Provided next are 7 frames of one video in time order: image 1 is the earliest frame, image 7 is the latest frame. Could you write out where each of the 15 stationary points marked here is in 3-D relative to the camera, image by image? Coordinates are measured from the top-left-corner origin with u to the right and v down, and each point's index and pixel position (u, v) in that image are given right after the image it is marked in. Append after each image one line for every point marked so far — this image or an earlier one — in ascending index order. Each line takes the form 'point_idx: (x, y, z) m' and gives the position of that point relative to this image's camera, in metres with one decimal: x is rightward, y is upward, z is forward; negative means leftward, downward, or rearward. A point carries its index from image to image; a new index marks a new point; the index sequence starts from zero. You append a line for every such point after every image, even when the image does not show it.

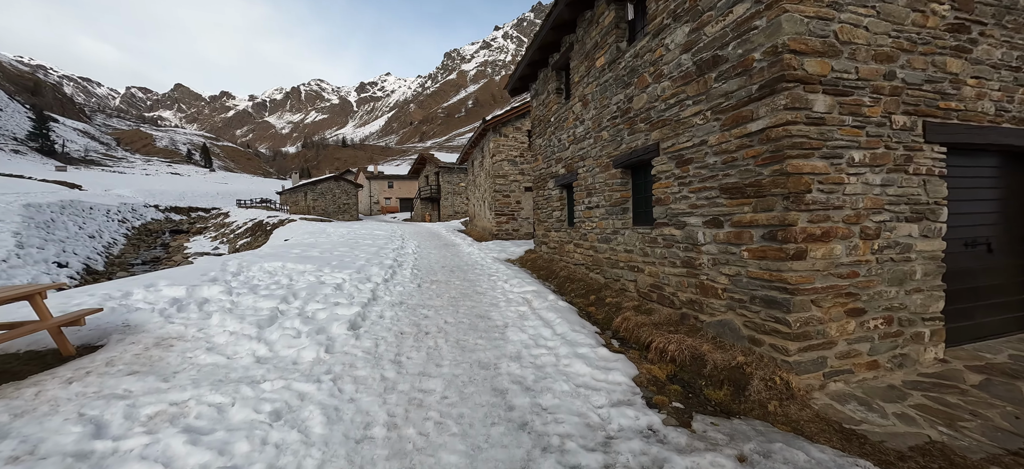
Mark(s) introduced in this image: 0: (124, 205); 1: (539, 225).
0: (-23.6, +1.8, +20.5) m
1: (+0.8, +0.3, +9.3) m
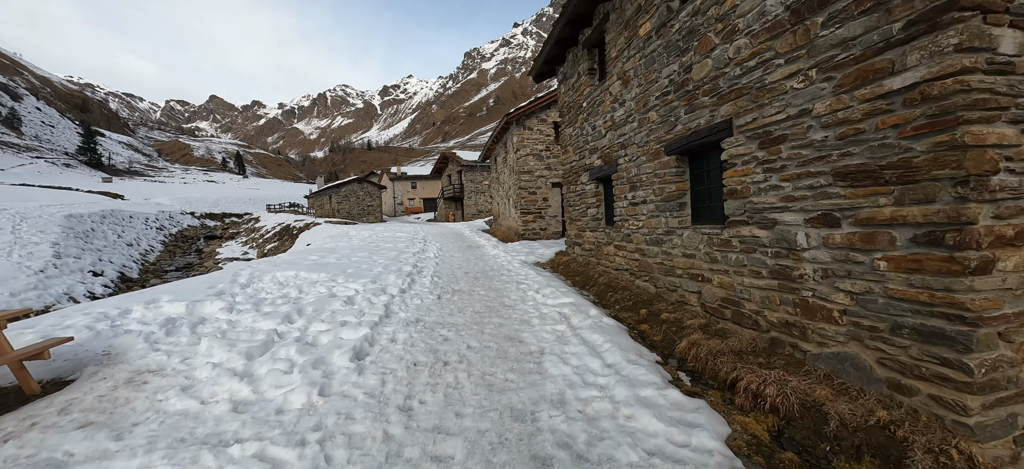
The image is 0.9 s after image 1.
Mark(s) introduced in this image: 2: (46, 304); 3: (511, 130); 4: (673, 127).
0: (-22.1, +1.3, +21.3) m
1: (+1.5, +0.3, +8.4) m
2: (-12.4, -1.8, +8.9) m
3: (0.0, +4.6, +14.5) m
4: (+2.3, +1.6, +4.8) m
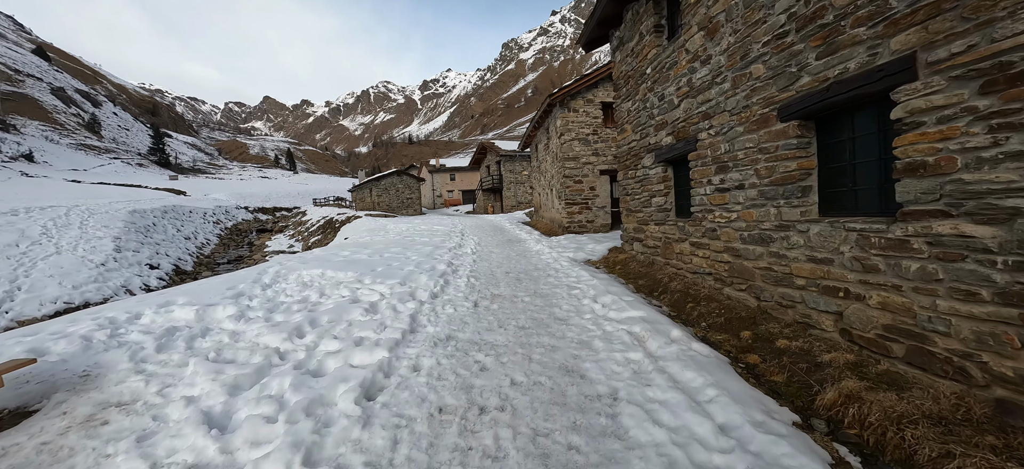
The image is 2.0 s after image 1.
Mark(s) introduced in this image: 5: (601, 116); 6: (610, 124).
0: (-19.5, +1.8, +22.5) m
1: (+2.5, +0.4, +7.2) m
2: (-11.2, -1.7, +9.2) m
3: (+1.7, +4.9, +13.3) m
4: (+2.9, +1.6, +3.4) m
5: (+3.3, +4.5, +12.8) m
6: (+3.7, +4.3, +13.1) m
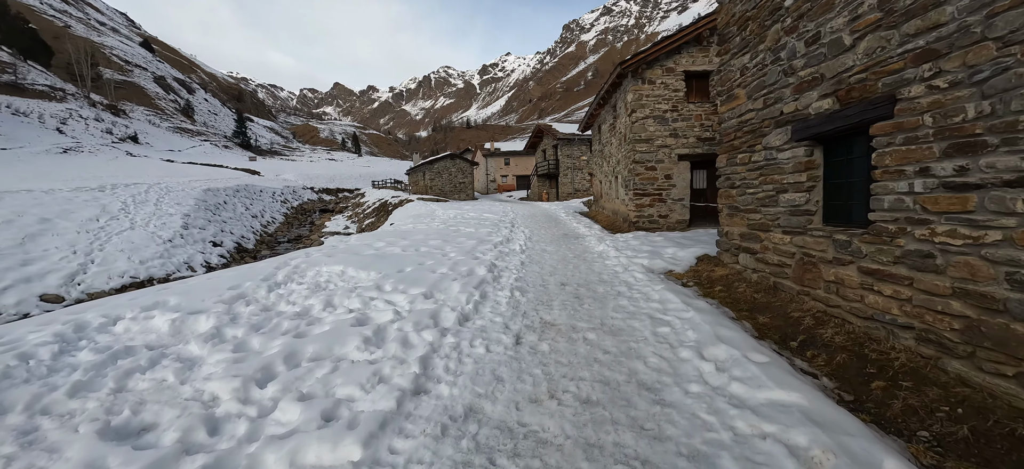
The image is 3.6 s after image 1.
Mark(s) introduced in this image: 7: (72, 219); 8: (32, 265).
0: (-15.7, +3.3, +23.8) m
1: (+3.5, +0.3, +5.2) m
2: (-9.8, -1.1, +9.5) m
3: (+3.8, +5.0, +11.2) m
4: (+3.3, +1.3, +1.4) m
5: (+5.3, +4.6, +10.5) m
6: (+5.8, +4.4, +10.7) m
7: (-13.5, +0.4, +10.1) m
8: (-11.6, -0.8, +8.1) m
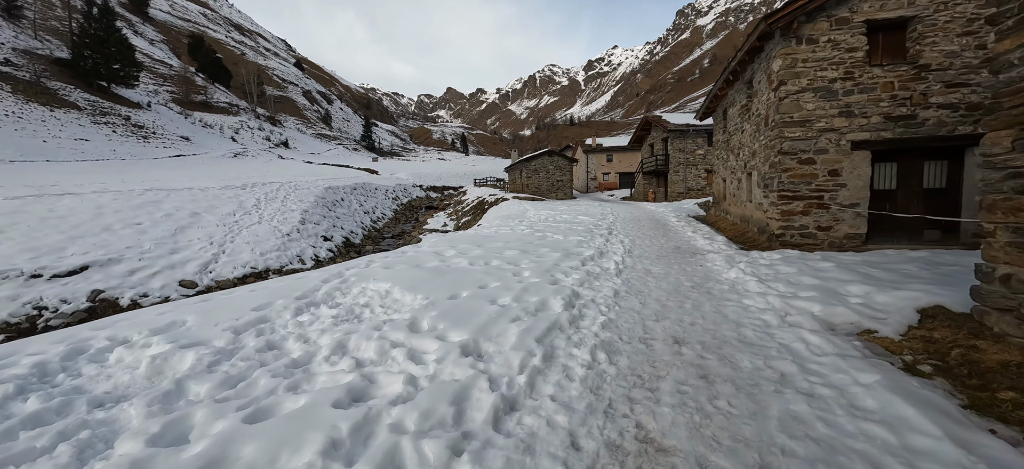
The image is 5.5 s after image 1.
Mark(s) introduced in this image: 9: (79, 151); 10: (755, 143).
0: (-8.8, +3.8, +25.7) m
1: (+4.3, -0.2, +2.6) m
2: (-7.4, -0.9, +10.4) m
3: (+6.5, +4.5, +8.2) m
4: (+3.1, +0.9, -1.0) m
5: (+7.7, +4.1, +7.0) m
6: (+8.2, +3.8, +7.1) m
7: (-10.7, +0.8, +12.0) m
8: (-9.5, -0.6, +9.5) m
9: (-22.4, +4.3, +17.1) m
10: (+6.7, +2.5, +9.2) m
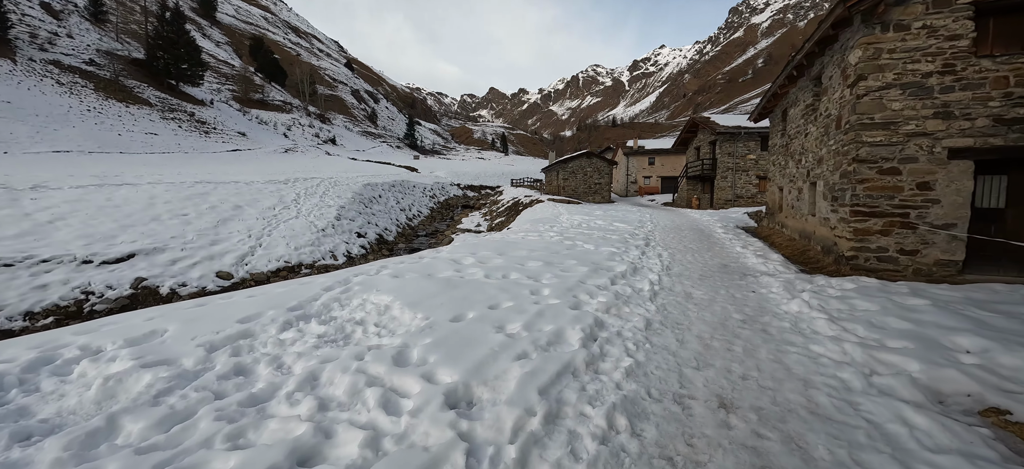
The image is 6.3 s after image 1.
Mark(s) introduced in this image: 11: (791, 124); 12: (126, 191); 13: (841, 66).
0: (-6.2, +3.9, +25.9) m
1: (+4.2, -0.6, +1.5) m
2: (-6.6, -0.8, +10.6) m
3: (+7.2, +4.0, +6.9) m
4: (+2.7, +0.5, -1.9) m
5: (+8.2, +3.5, +5.6) m
6: (+8.7, +3.2, +5.6) m
7: (-9.7, +1.1, +12.5) m
8: (-8.8, -0.3, +9.9) m
9: (-20.6, +5.1, +18.8) m
10: (+7.5, +2.0, +7.8) m
11: (+8.6, +3.4, +10.1) m
12: (-13.1, +1.5, +11.2) m
13: (+7.1, +3.6, +7.0) m
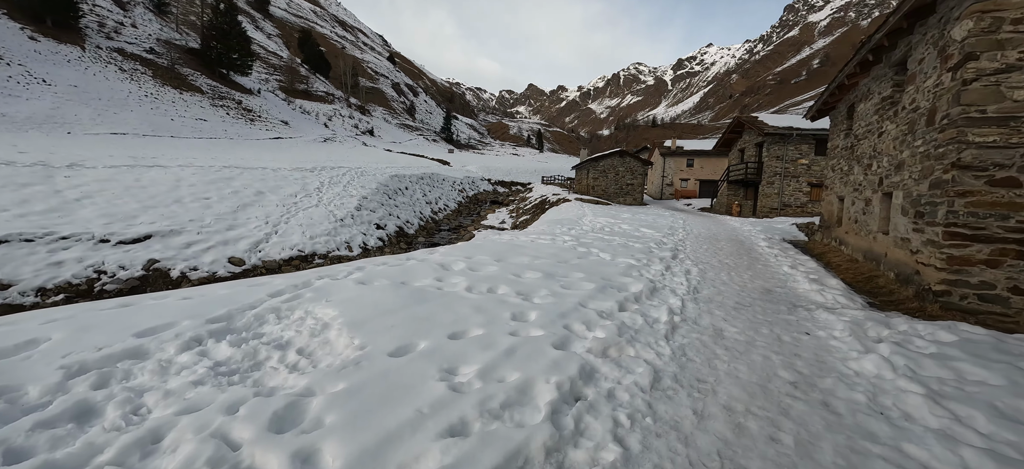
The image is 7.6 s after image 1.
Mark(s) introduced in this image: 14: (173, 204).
0: (-4.0, +4.3, +25.4) m
1: (+3.6, -1.0, +0.2) m
2: (-6.2, -0.5, +10.3) m
3: (+7.4, +3.5, +5.2) m
4: (+1.8, +0.2, -3.1) m
5: (+8.3, +2.9, +3.8) m
6: (+8.7, +2.6, +3.7) m
7: (-8.9, +1.6, +12.5) m
8: (-8.4, +0.1, +9.8) m
9: (-18.9, +6.3, +19.8) m
10: (+7.6, +1.4, +6.1) m
11: (+9.1, +2.7, +8.2) m
12: (-12.4, +2.2, +11.6) m
13: (+7.3, +3.0, +5.3) m
14: (-10.5, +0.9, +10.3) m
